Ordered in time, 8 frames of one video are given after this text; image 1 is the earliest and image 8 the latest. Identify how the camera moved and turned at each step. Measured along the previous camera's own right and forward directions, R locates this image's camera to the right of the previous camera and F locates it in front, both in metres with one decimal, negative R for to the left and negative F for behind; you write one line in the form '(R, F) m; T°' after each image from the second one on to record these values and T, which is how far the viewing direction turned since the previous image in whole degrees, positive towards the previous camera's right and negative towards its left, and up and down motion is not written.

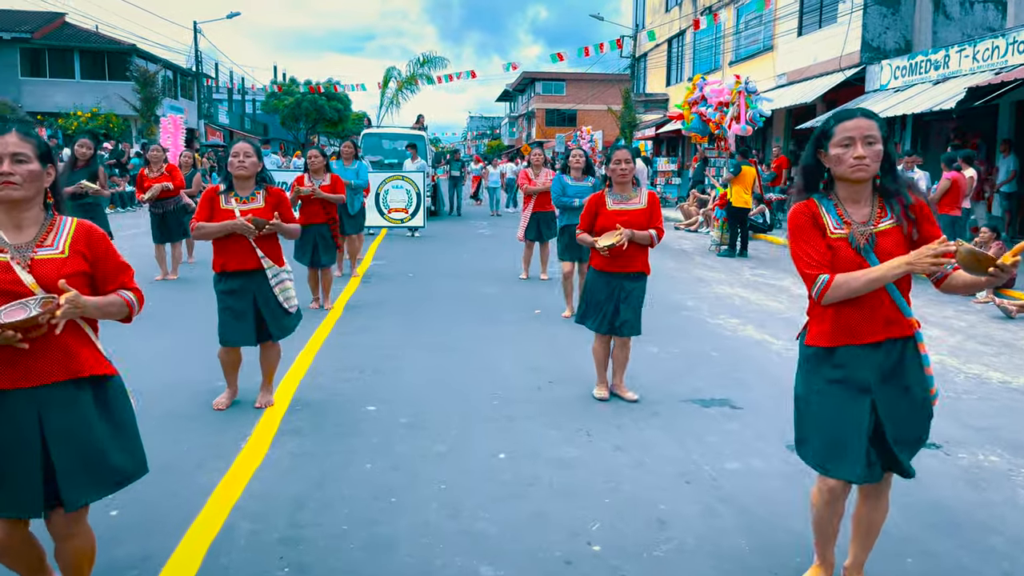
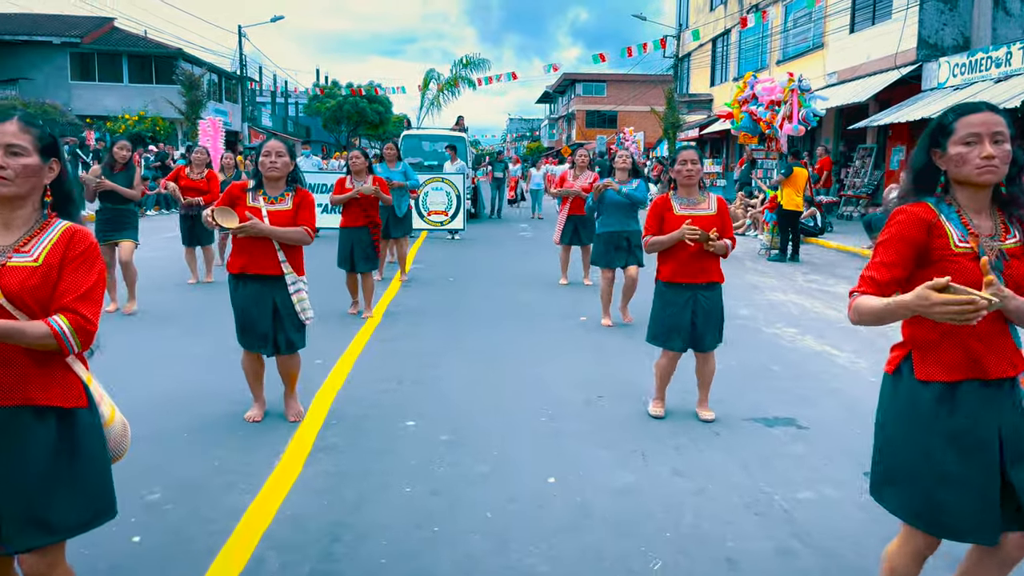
(-0.1, +0.3) m; -3°
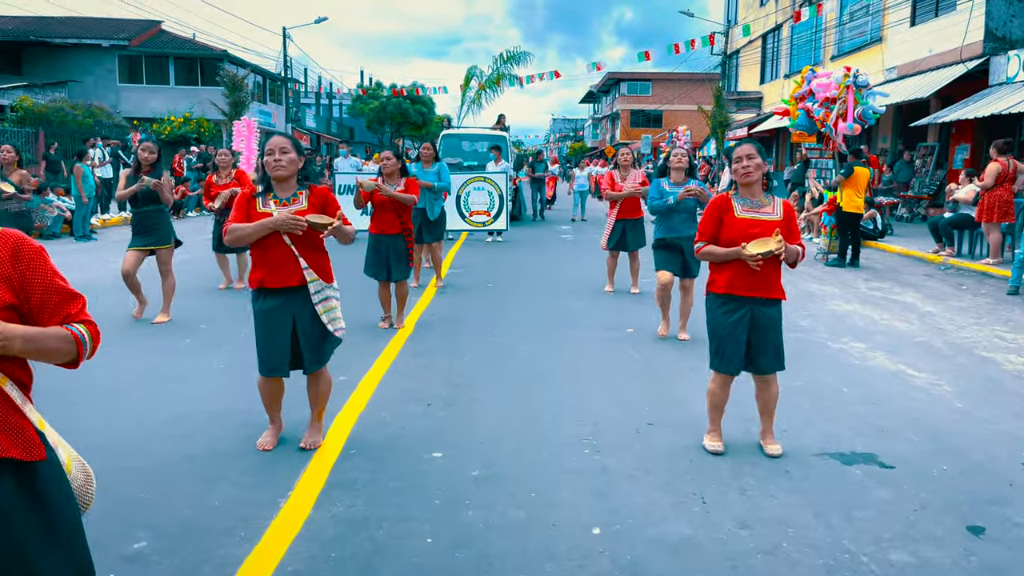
(0.0, +0.5) m; -3°
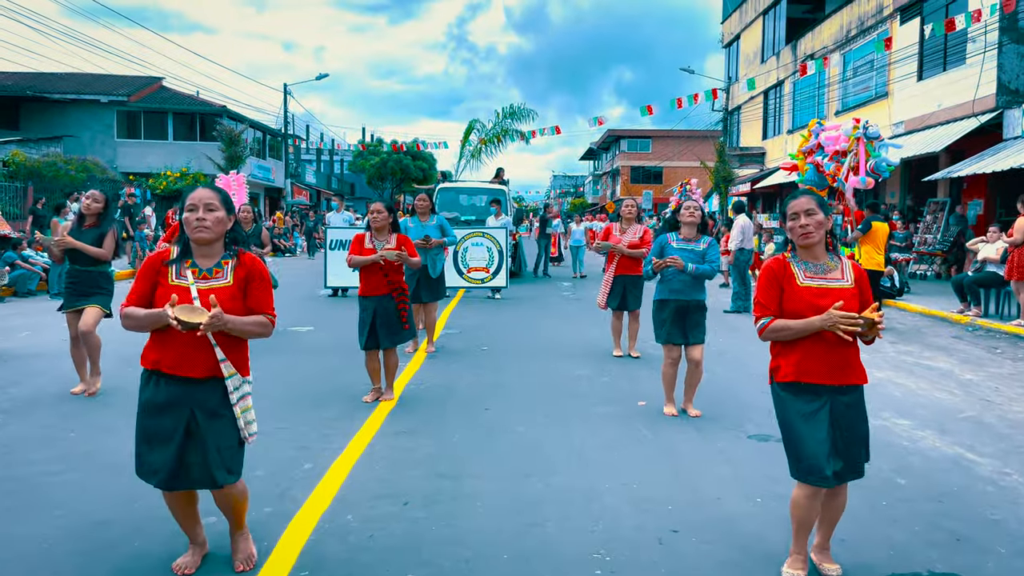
(0.0, +0.8) m; 0°
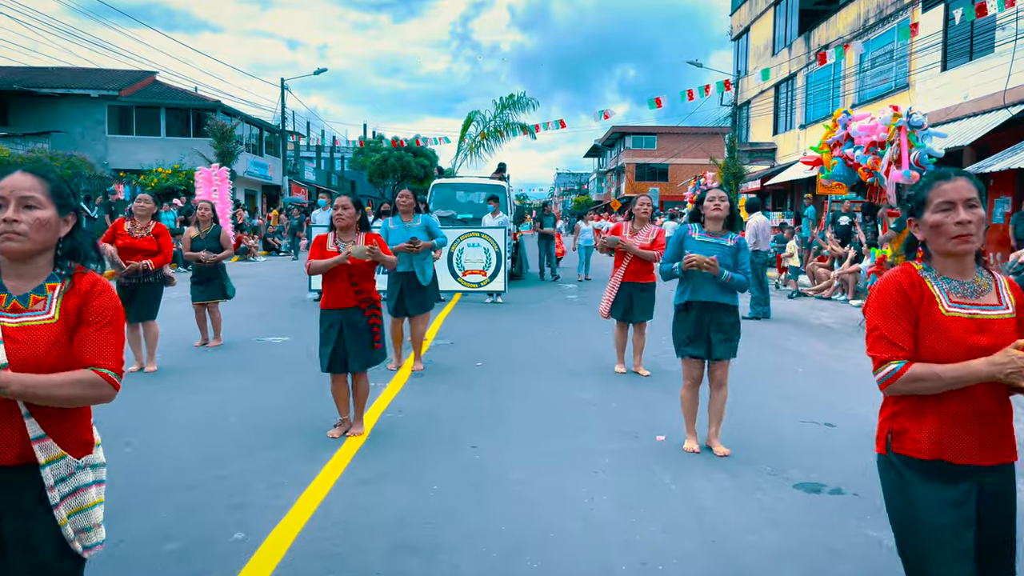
(+0.1, +1.1) m; 0°
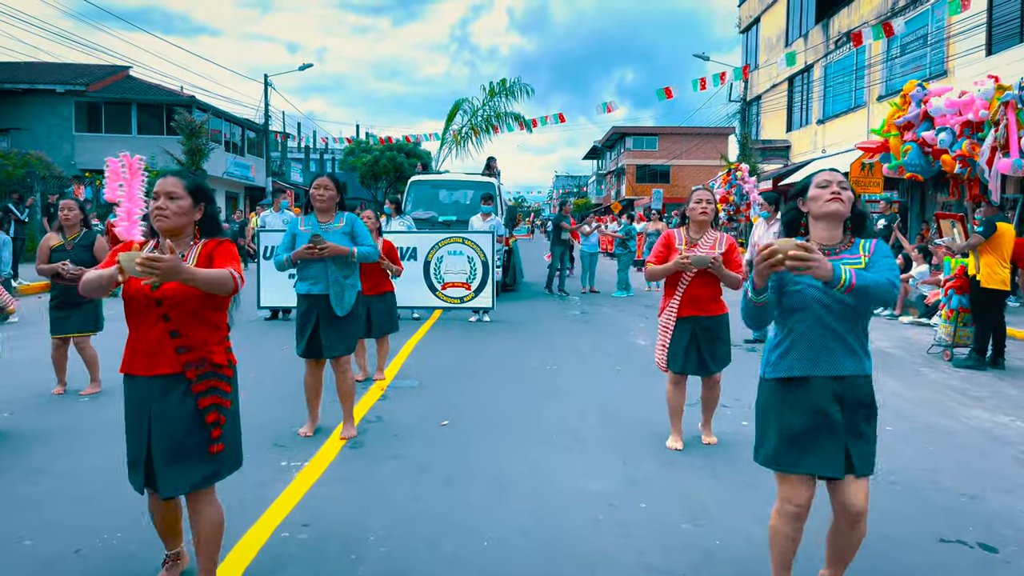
(+0.1, +2.3) m; 0°
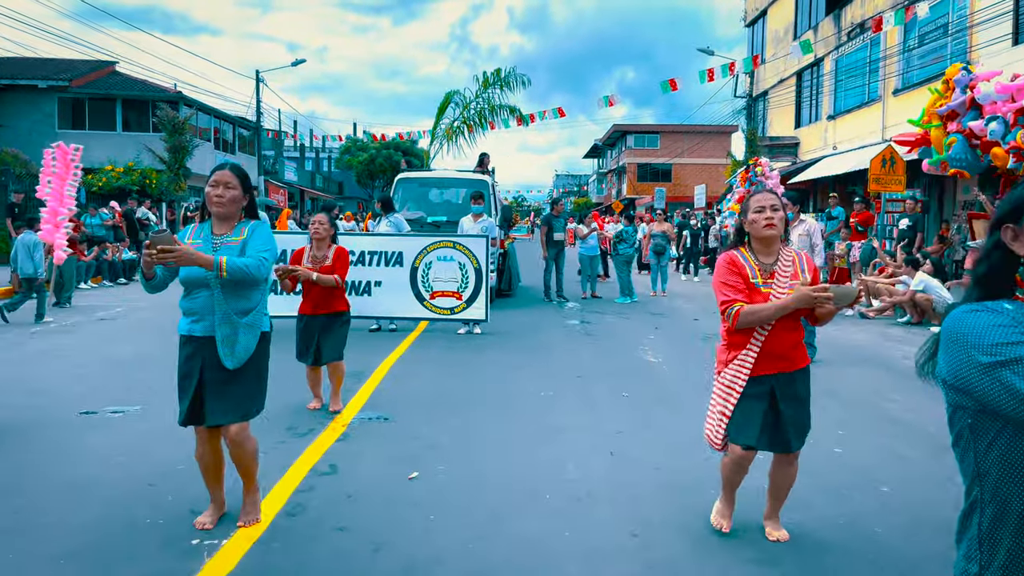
(+0.1, +1.1) m; 0°
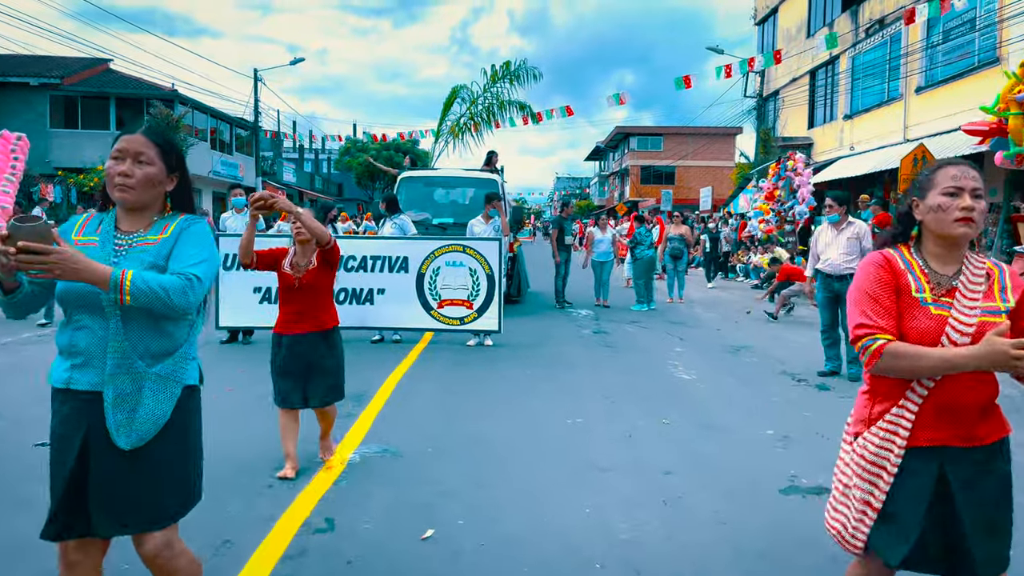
(-0.2, +0.9) m; 0°
